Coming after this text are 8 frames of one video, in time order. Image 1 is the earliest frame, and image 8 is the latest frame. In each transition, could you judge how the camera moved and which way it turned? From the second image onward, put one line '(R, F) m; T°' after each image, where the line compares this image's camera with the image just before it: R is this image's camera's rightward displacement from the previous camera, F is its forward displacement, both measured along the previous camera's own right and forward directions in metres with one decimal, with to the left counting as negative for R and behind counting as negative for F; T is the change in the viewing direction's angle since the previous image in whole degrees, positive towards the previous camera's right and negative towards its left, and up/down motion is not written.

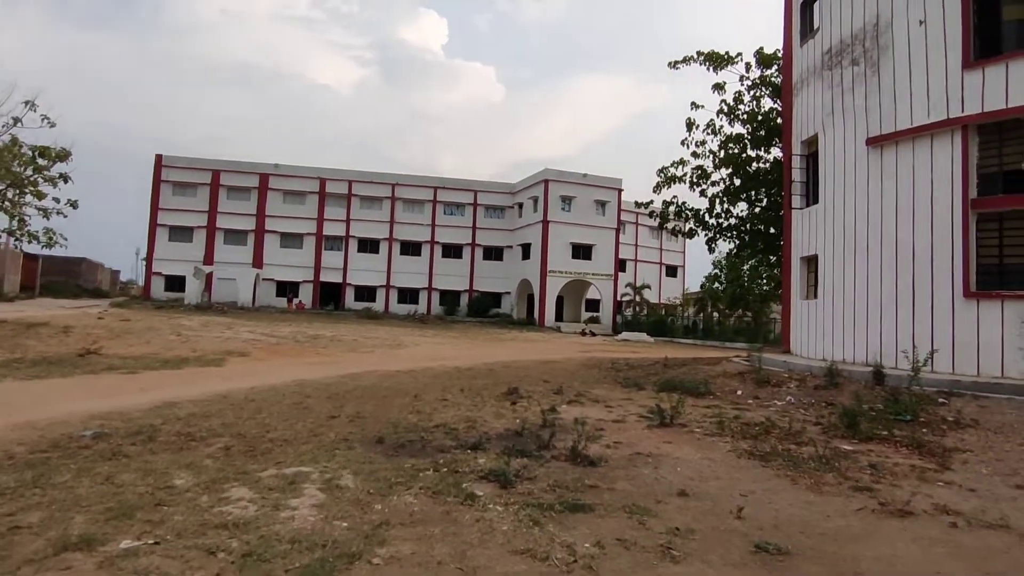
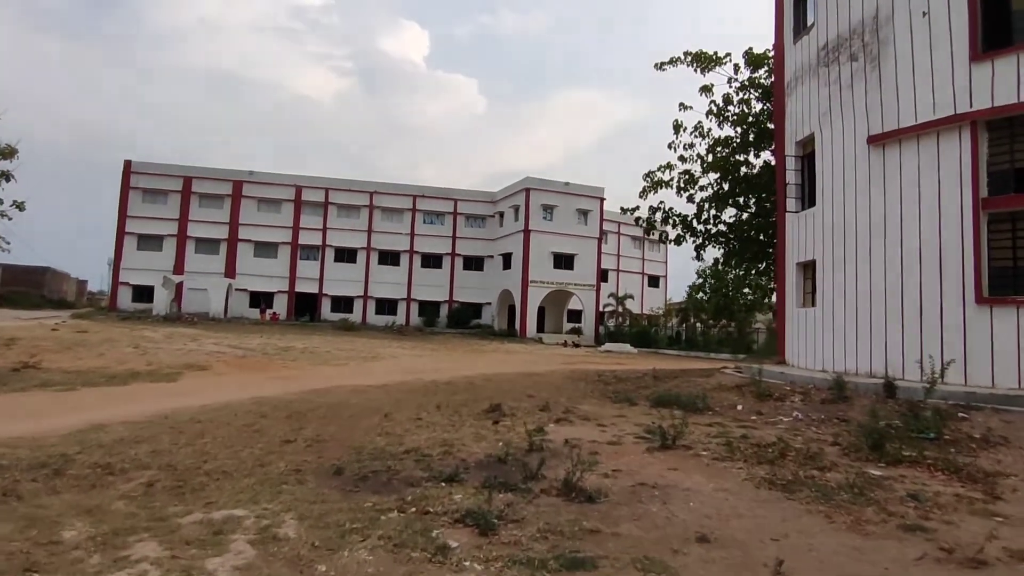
(0.0, +0.9) m; +2°
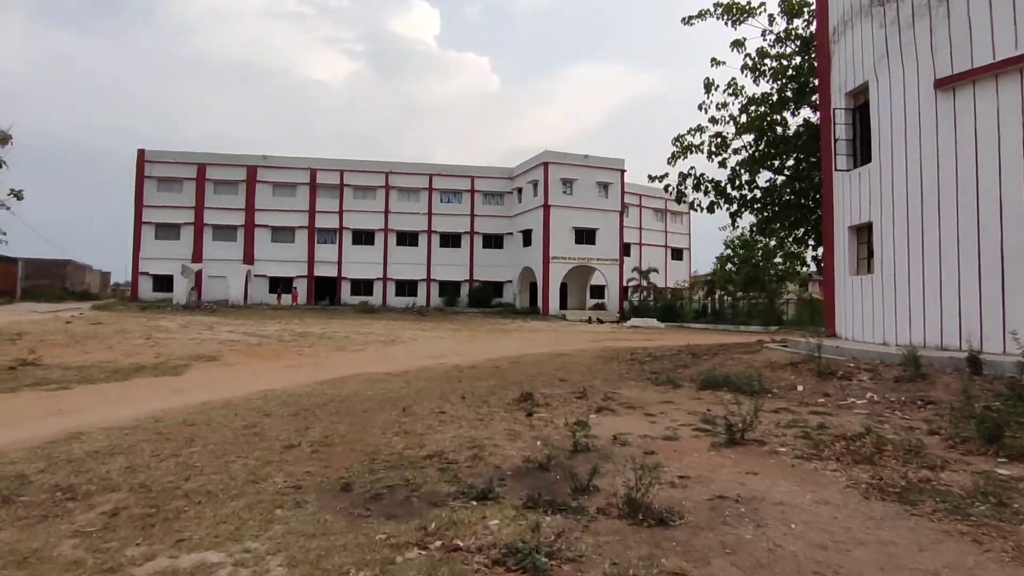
(-0.1, +1.1) m; -2°
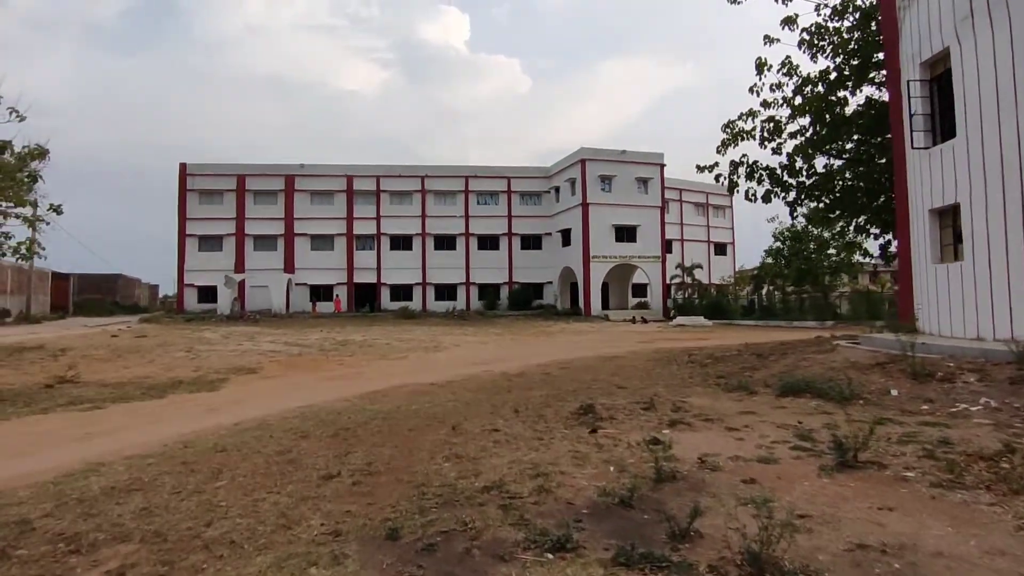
(-0.2, +0.8) m; -3°
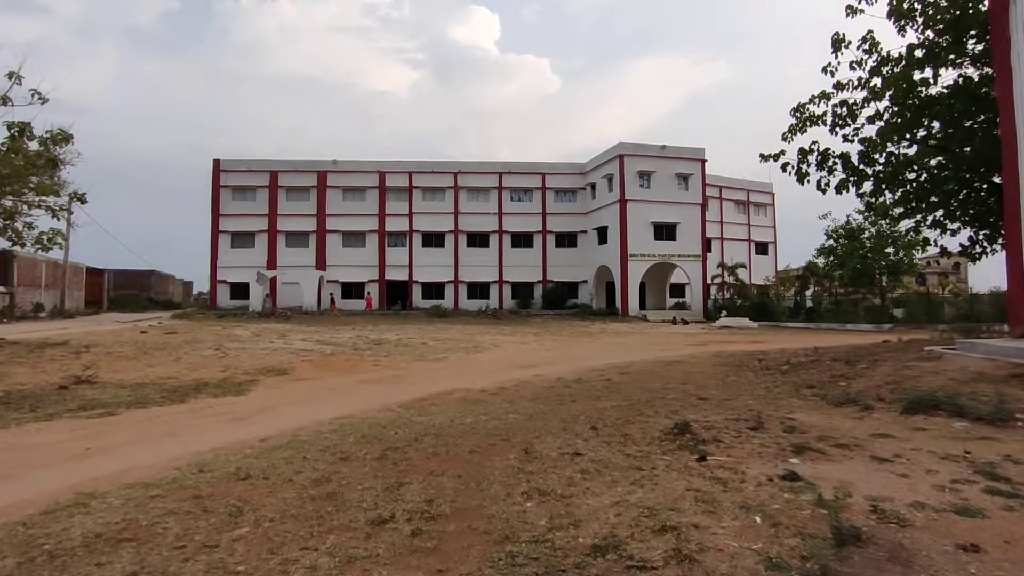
(-0.5, +1.3) m; -2°
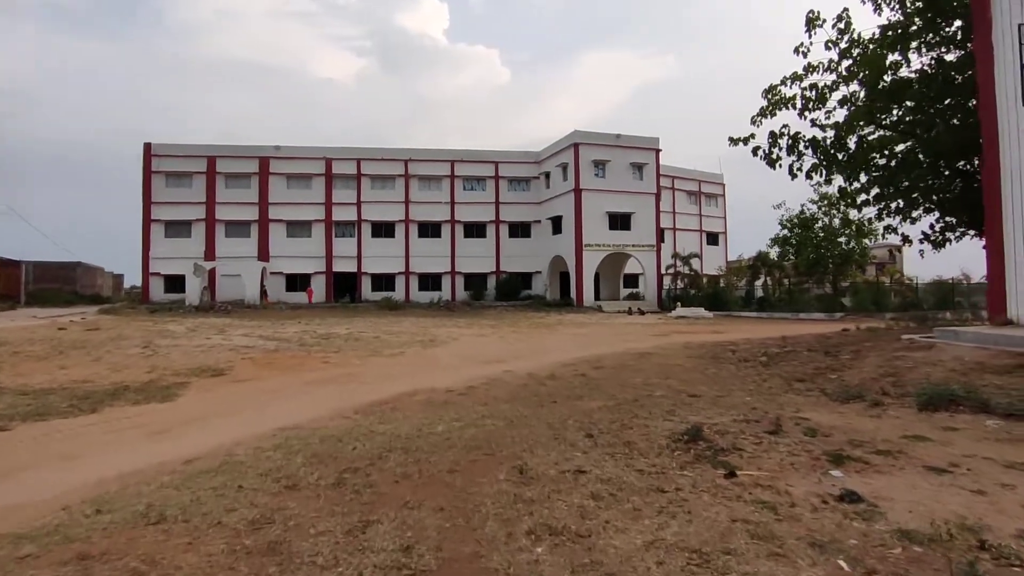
(-0.3, +1.1) m; +5°
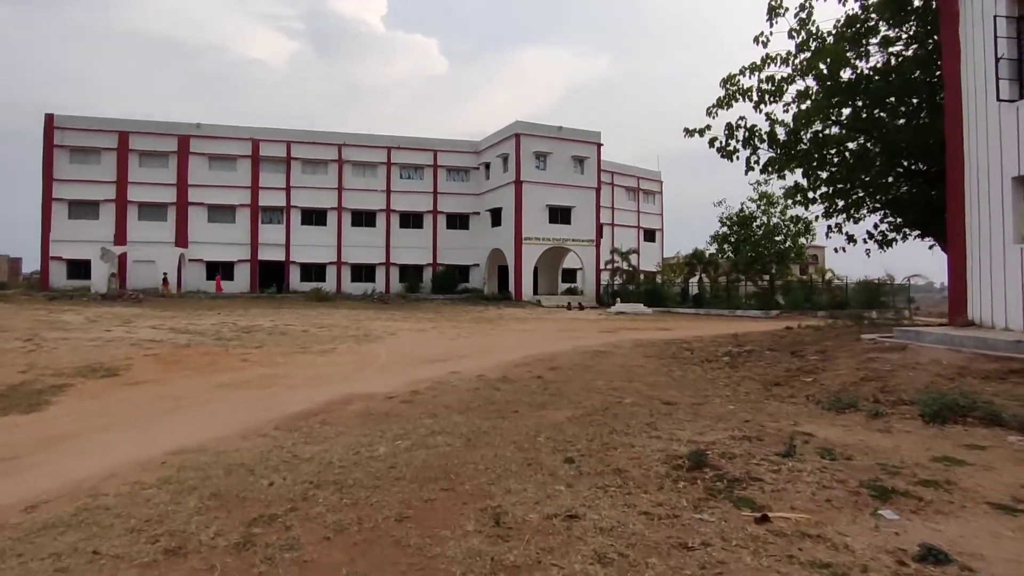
(-0.2, +1.2) m; +6°
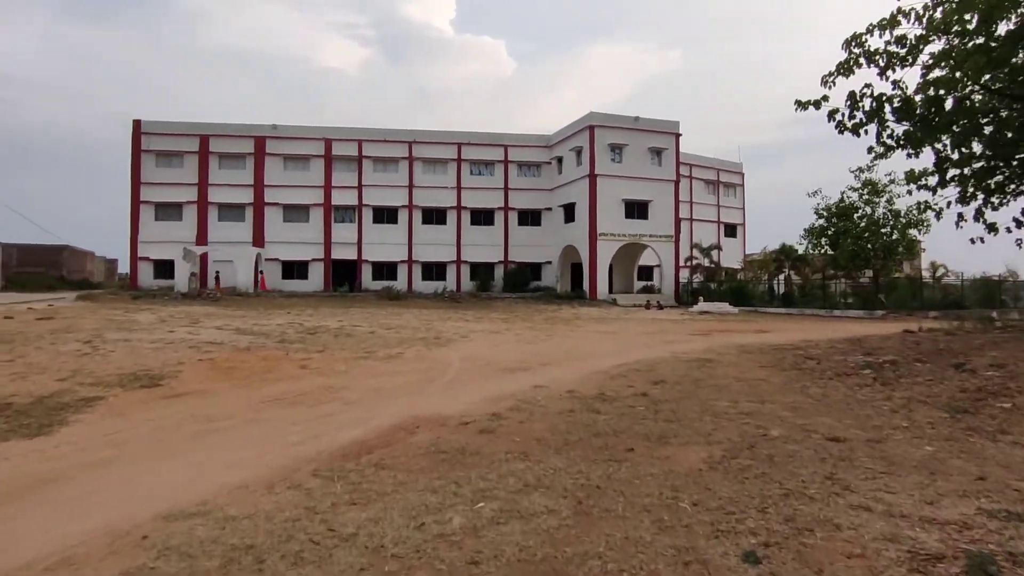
(-0.4, +1.6) m; -6°
